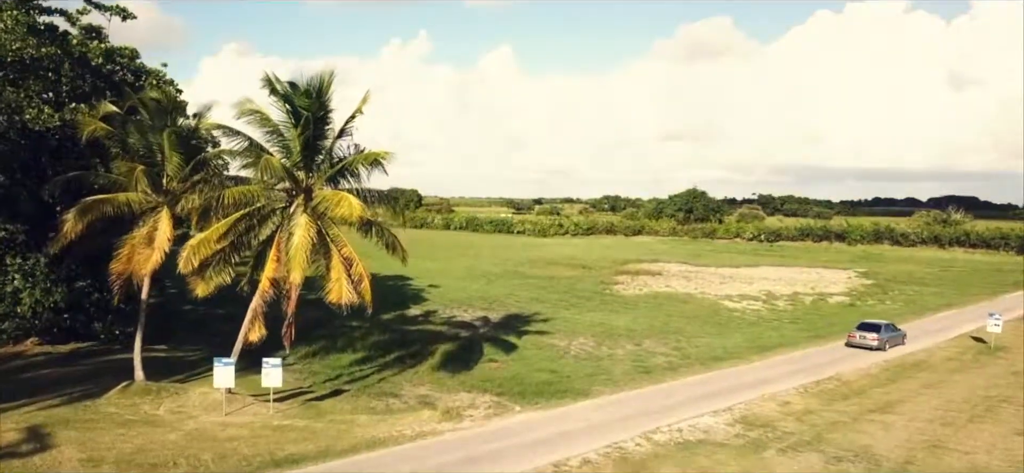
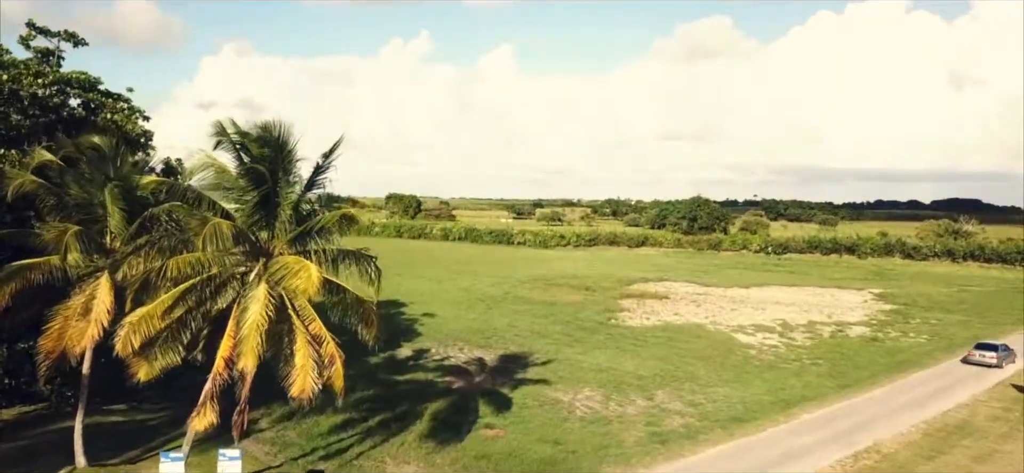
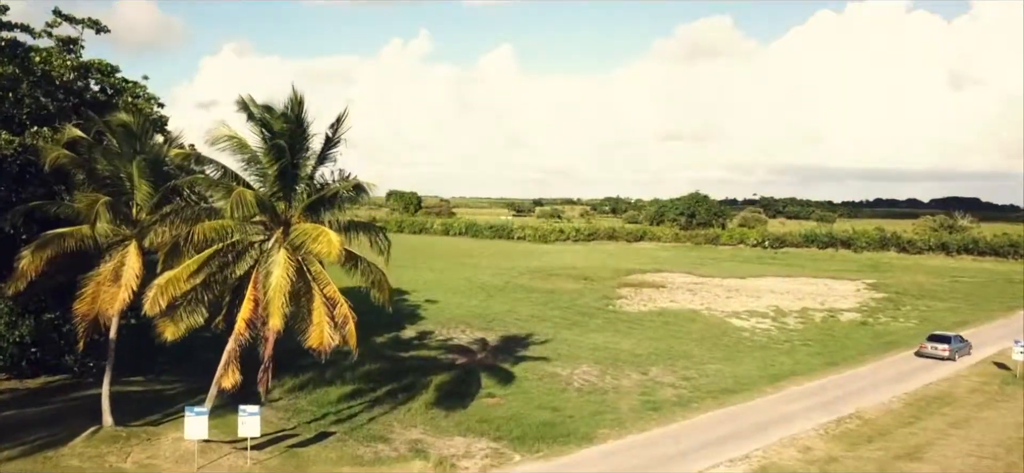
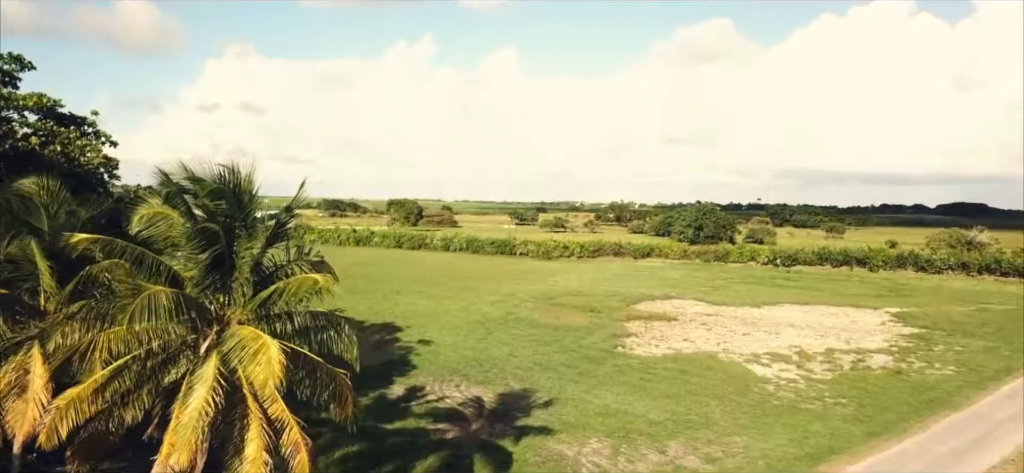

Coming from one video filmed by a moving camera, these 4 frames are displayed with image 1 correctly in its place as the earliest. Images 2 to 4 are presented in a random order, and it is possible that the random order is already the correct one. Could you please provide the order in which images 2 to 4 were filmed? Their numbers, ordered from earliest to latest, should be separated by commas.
3, 2, 4
